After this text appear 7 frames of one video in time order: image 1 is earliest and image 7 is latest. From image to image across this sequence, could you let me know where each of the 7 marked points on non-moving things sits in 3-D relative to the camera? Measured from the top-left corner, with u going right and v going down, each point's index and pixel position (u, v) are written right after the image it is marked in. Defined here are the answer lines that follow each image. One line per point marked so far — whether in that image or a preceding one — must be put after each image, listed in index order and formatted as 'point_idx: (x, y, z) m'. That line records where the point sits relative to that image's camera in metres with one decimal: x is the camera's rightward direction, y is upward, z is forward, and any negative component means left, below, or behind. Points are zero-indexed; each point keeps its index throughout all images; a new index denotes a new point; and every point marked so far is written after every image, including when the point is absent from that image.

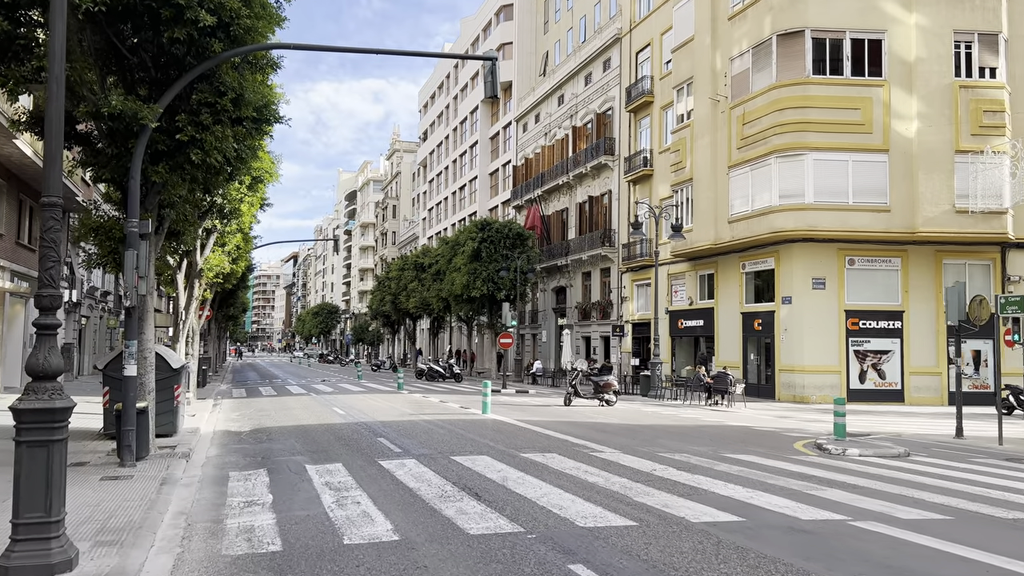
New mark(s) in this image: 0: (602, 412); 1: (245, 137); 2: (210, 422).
0: (+2.3, -3.2, +19.6) m
1: (-4.4, +2.5, +12.9) m
2: (-6.8, -3.0, +17.5) m
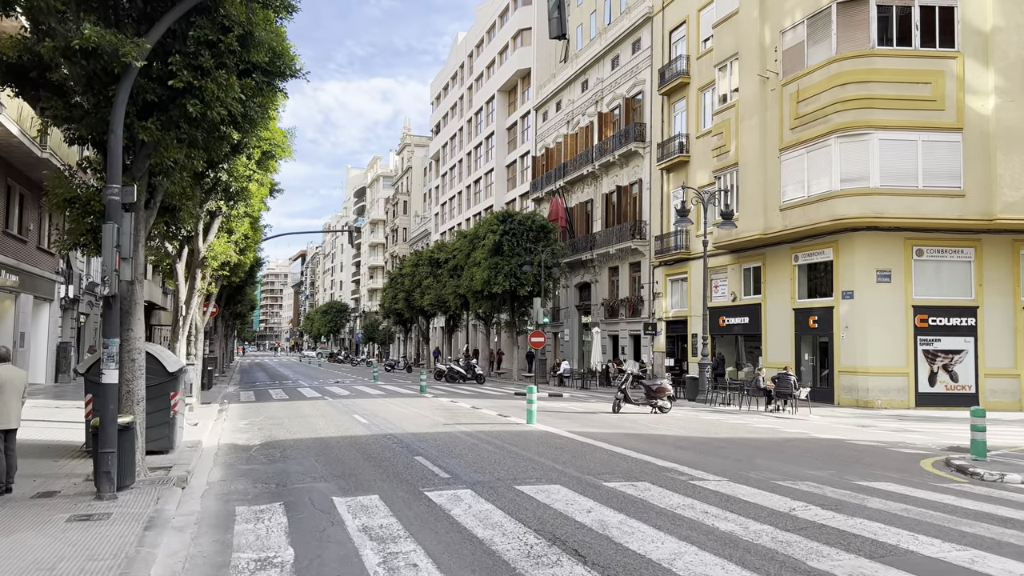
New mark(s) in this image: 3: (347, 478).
0: (+3.3, -3.0, +17.2) m
1: (-3.5, +2.7, +10.5) m
2: (-5.8, -2.9, +15.2) m
3: (-2.1, -2.4, +9.7) m
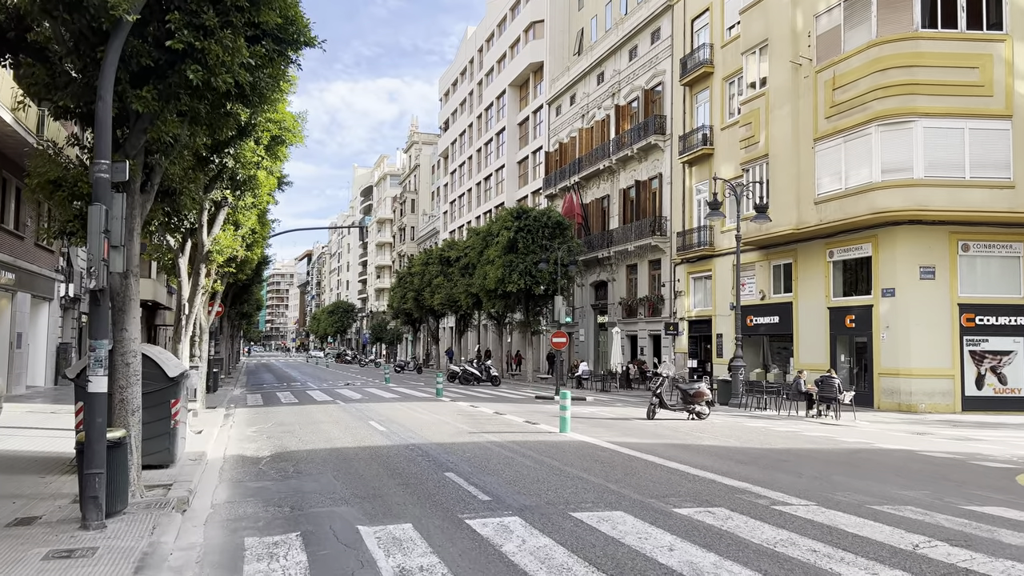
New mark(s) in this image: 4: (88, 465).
0: (+3.9, -2.9, +15.9) m
1: (-3.0, +2.7, +9.3) m
2: (-5.3, -2.8, +13.9) m
3: (-1.5, -2.3, +8.4) m
4: (-4.0, -1.6, +7.2) m
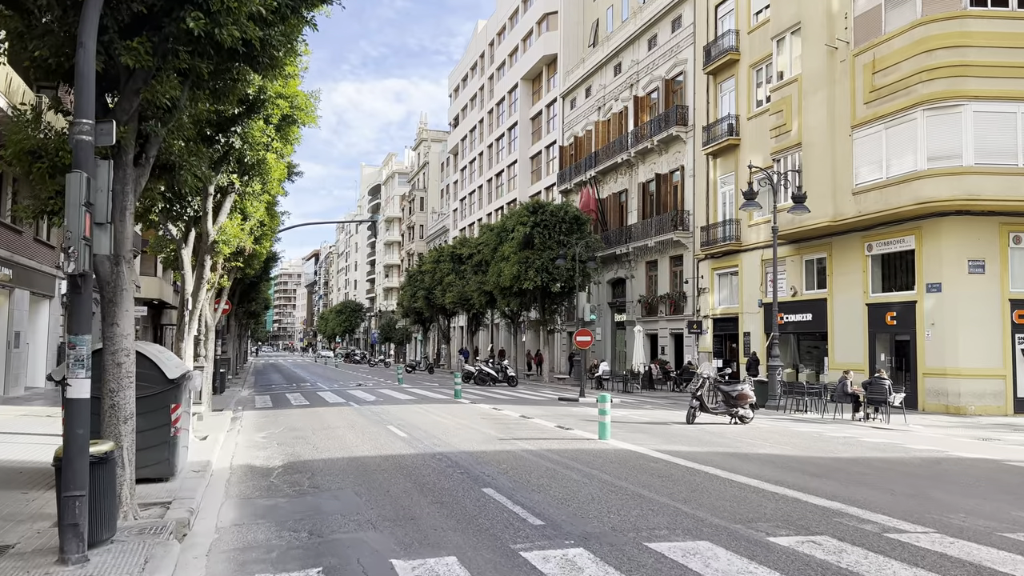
0: (+4.5, -2.8, +14.6) m
1: (-2.5, +2.9, +8.0) m
2: (-4.7, -2.7, +12.7) m
3: (-1.0, -2.2, +7.2) m
4: (-3.5, -1.5, +6.0) m
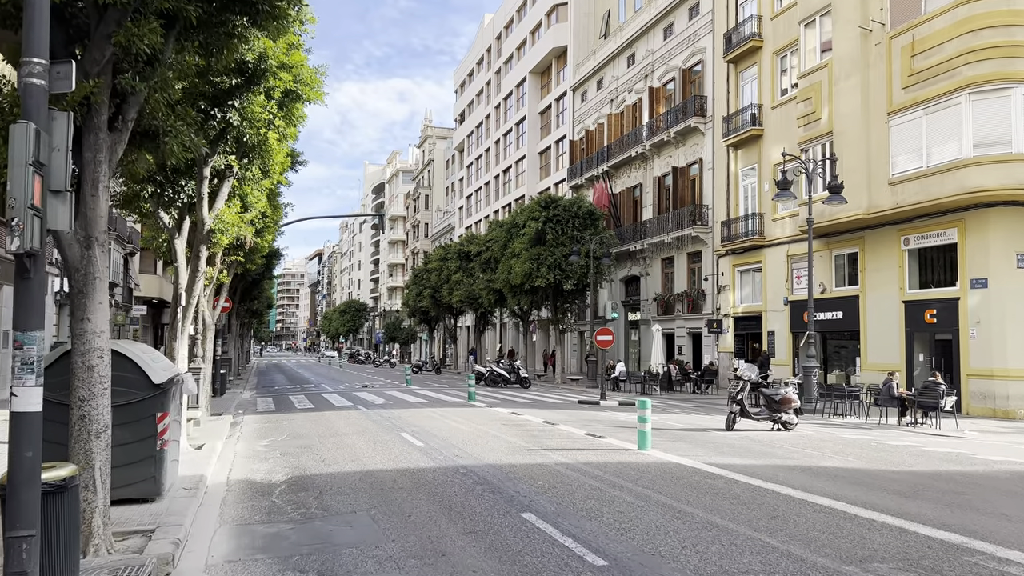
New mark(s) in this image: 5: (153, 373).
0: (+4.9, -2.7, +13.3) m
1: (-2.0, +3.0, +6.7) m
2: (-4.3, -2.6, +11.4) m
3: (-0.6, -2.1, +5.9) m
4: (-3.0, -1.4, +4.7) m
5: (-3.8, -0.9, +8.3) m
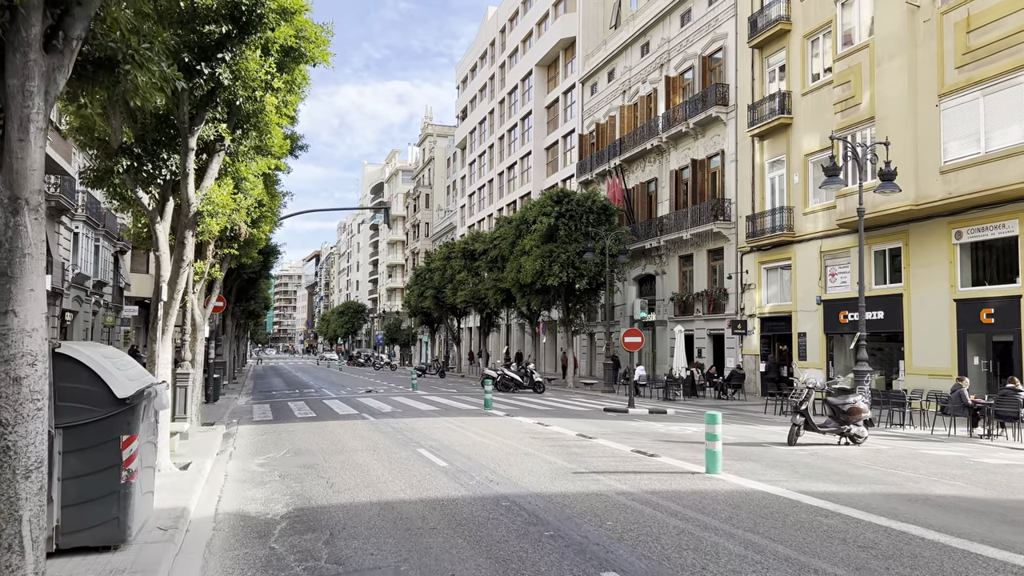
0: (+5.4, -2.6, +11.5) m
1: (-1.5, +3.1, +4.9) m
2: (-3.7, -2.5, +9.6) m
3: (0.0, -2.0, +4.0) m
4: (-2.5, -1.3, +2.9) m
5: (-3.3, -0.8, +6.4) m
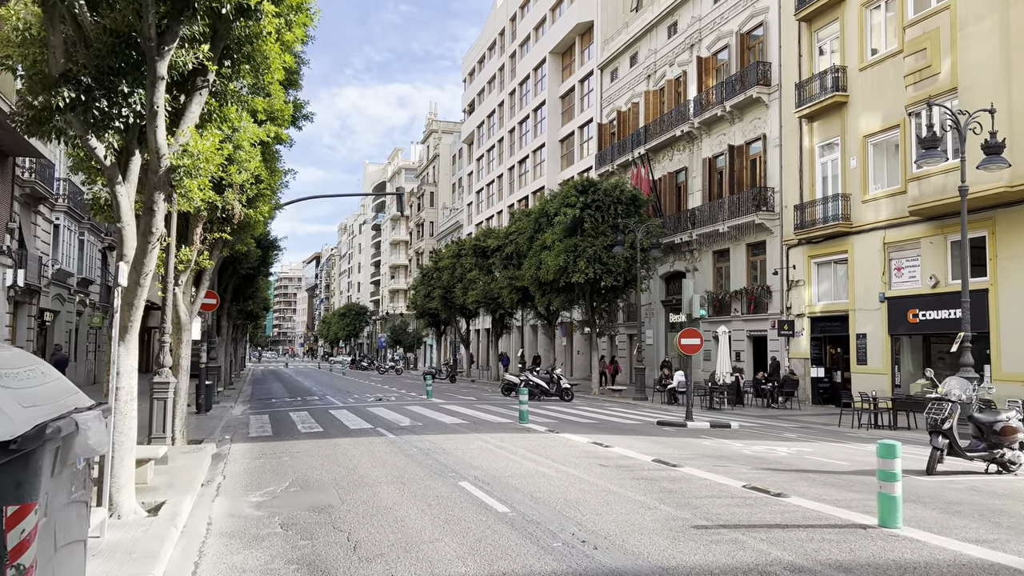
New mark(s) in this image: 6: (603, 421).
0: (+6.3, -2.4, +8.7) m
1: (-0.6, +3.3, +2.2) m
2: (-2.9, -2.3, +6.8) m
3: (+0.8, -1.8, +1.3) m
4: (-1.6, -1.1, +0.1) m
5: (-2.4, -0.6, +3.7) m
6: (+2.0, -3.0, +17.8) m
